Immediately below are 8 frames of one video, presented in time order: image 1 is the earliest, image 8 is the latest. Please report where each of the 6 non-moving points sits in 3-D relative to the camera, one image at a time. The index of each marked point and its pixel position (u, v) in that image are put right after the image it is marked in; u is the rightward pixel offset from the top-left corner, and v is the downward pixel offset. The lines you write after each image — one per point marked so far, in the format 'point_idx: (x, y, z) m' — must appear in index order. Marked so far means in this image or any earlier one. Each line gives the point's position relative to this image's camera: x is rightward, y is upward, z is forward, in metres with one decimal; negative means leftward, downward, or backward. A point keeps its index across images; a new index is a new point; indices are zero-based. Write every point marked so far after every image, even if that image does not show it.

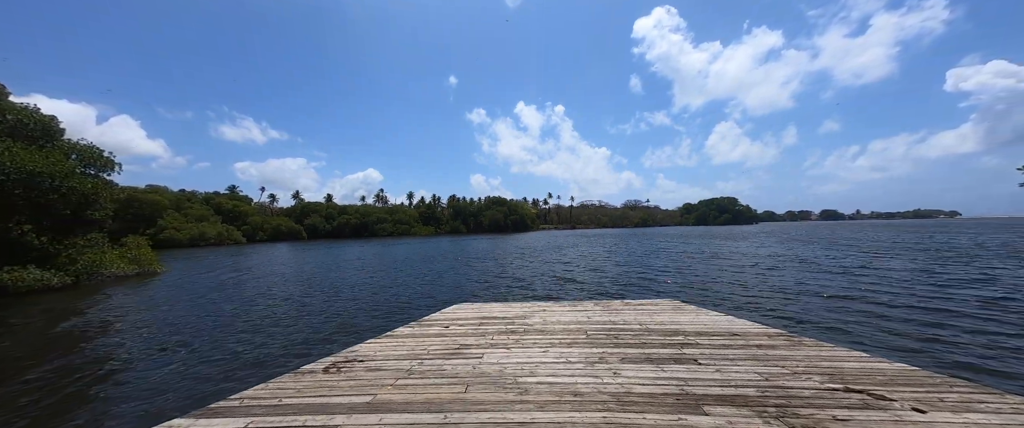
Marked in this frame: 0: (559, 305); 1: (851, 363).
0: (+1.0, -1.8, +7.2) m
1: (+4.3, -2.1, +4.5) m
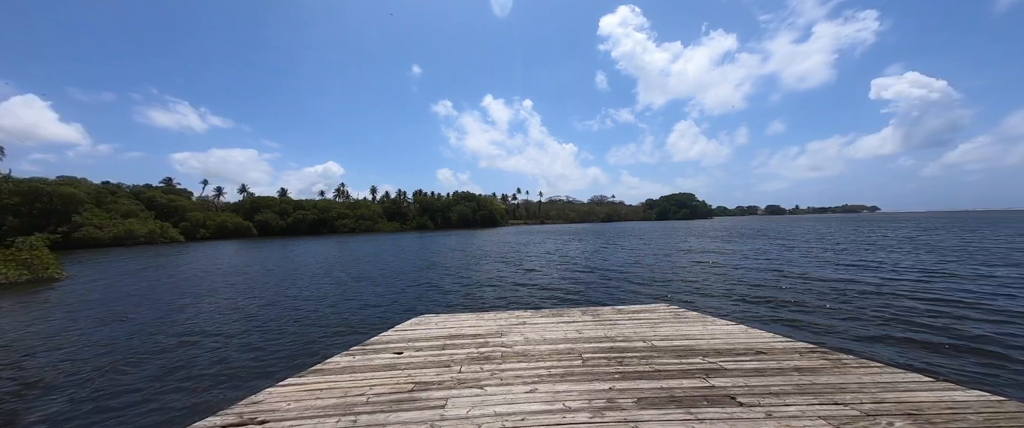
0: (+0.5, -1.7, +6.0) m
1: (+4.0, -2.0, +3.5) m
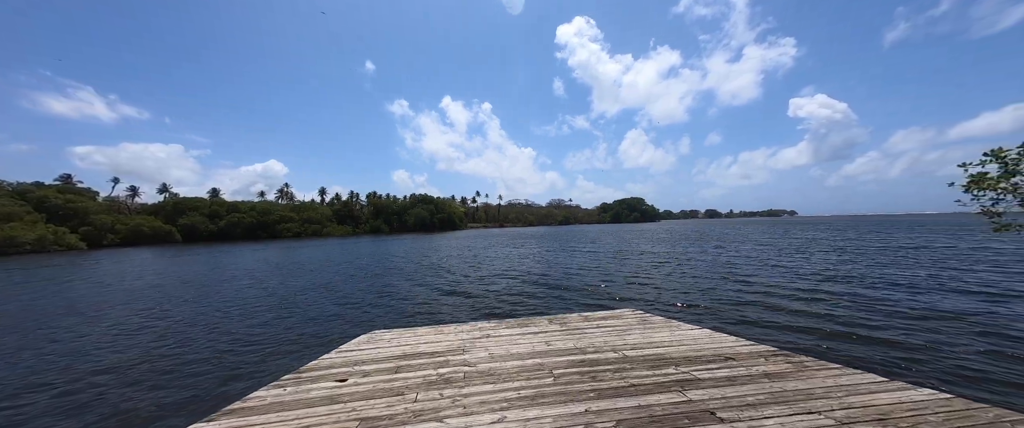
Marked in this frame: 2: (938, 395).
0: (-0.1, -1.8, +5.6) m
1: (+3.7, -2.0, +3.5) m
2: (+4.8, -2.0, +4.1) m
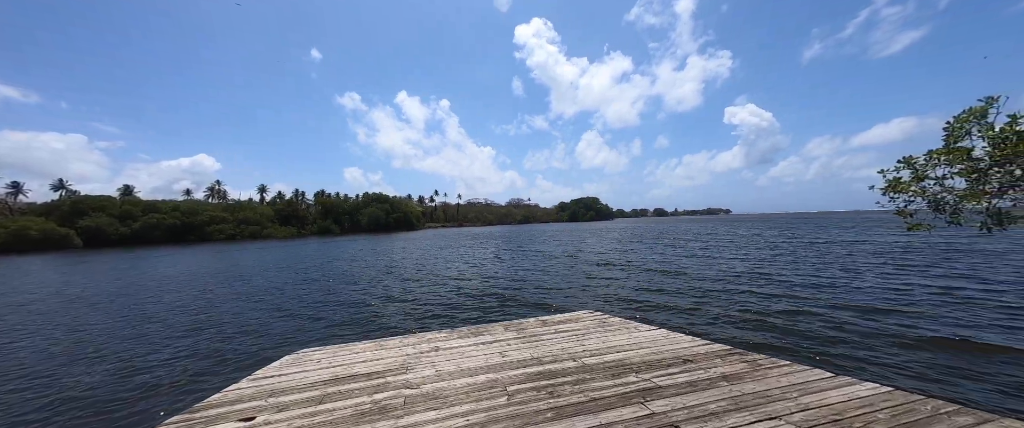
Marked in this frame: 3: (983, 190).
0: (-0.8, -1.7, +5.1) m
1: (+3.2, -2.0, +3.5) m
2: (+4.2, -2.0, +4.2) m
3: (+5.8, +0.3, +4.6) m
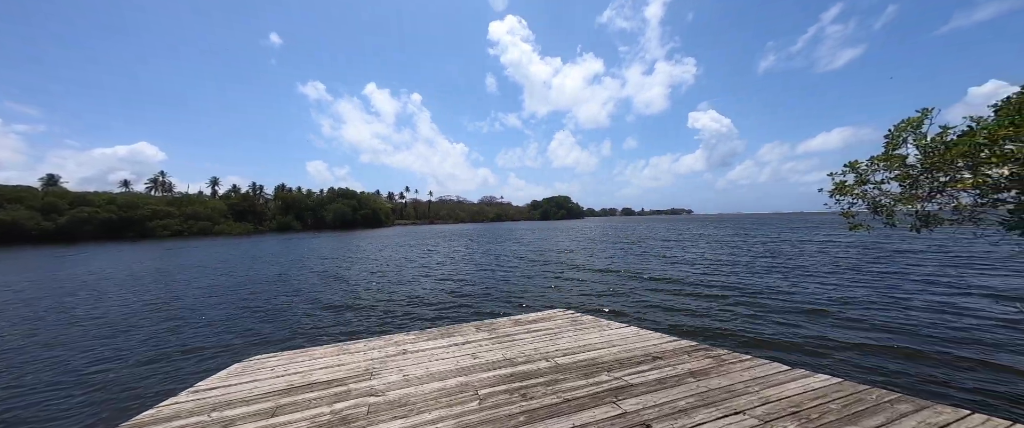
0: (-1.2, -1.7, +4.9) m
1: (+3.0, -2.0, +3.6) m
2: (+3.9, -2.0, +4.4) m
3: (+5.5, +0.3, +5.0) m
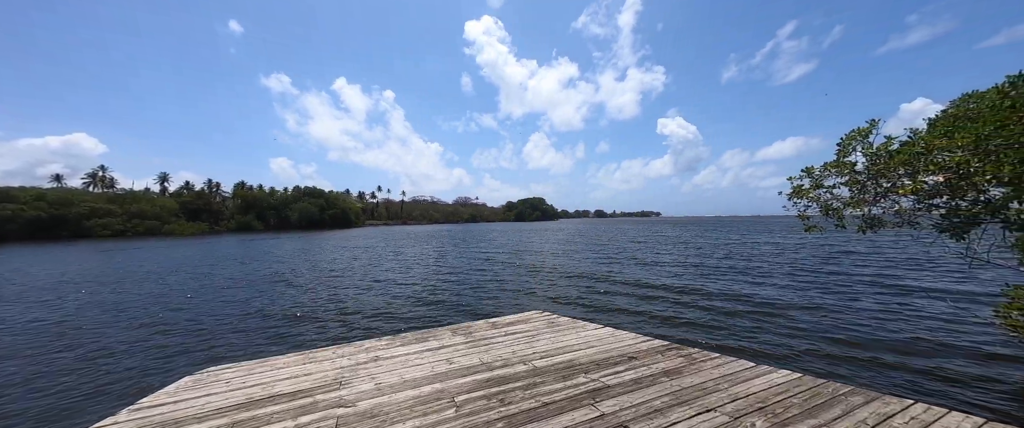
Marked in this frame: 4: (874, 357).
0: (-1.5, -1.7, +4.7) m
1: (+2.7, -2.0, +3.7) m
2: (+3.6, -2.1, +4.5) m
3: (+5.1, +0.2, +5.2) m
4: (+8.4, -3.3, +8.3) m
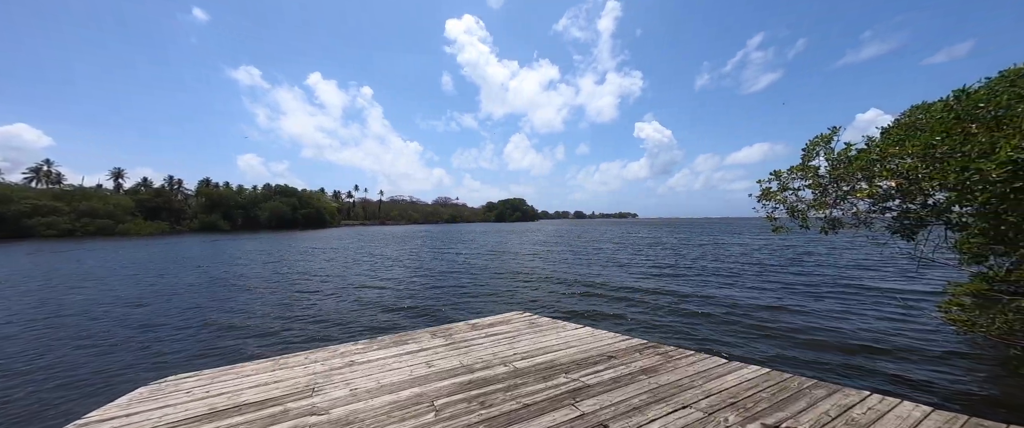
0: (-1.7, -1.7, +4.6) m
1: (+2.5, -2.0, +3.8) m
2: (+3.3, -2.1, +4.7) m
3: (+4.9, +0.2, +5.5) m
4: (+8.0, -3.4, +8.7) m
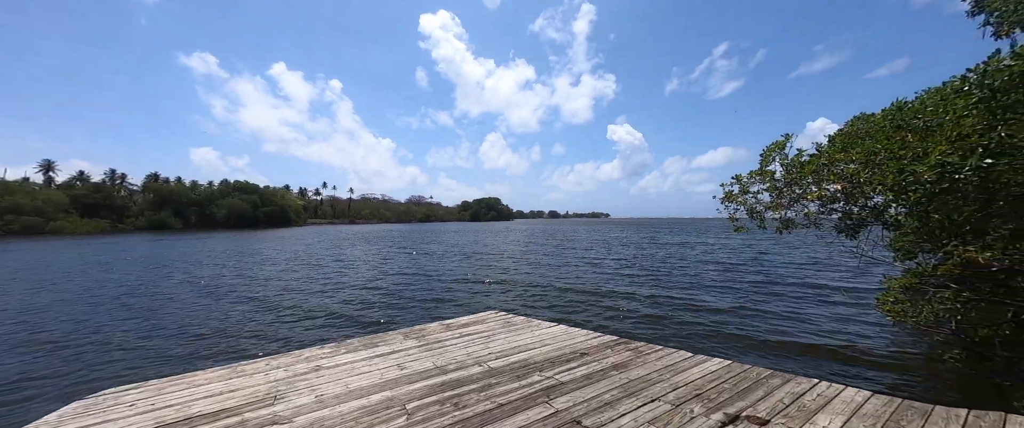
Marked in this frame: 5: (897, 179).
0: (-2.0, -1.7, +4.4) m
1: (+2.2, -2.0, +4.0) m
2: (+3.0, -2.1, +4.9) m
3: (+4.5, +0.2, +5.8) m
4: (+7.3, -3.4, +9.2) m
5: (+4.5, +0.4, +4.1) m
